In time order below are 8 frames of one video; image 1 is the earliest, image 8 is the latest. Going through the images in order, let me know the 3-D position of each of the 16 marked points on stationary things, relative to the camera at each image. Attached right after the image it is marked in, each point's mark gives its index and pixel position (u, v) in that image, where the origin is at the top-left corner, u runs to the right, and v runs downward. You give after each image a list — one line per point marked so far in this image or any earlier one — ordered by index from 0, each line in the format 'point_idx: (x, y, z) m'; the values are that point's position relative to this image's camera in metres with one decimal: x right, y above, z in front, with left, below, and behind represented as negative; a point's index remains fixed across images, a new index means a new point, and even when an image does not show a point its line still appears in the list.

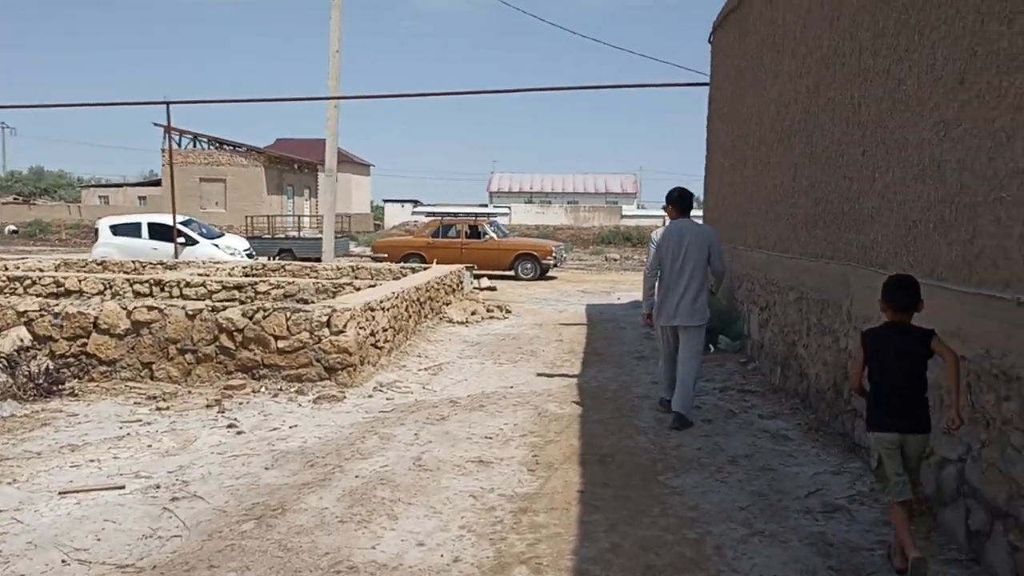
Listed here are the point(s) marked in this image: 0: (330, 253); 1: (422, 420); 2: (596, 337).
0: (-3.7, +0.7, +19.6) m
1: (-0.6, -0.9, +6.7) m
2: (+1.0, -0.6, +11.7) m
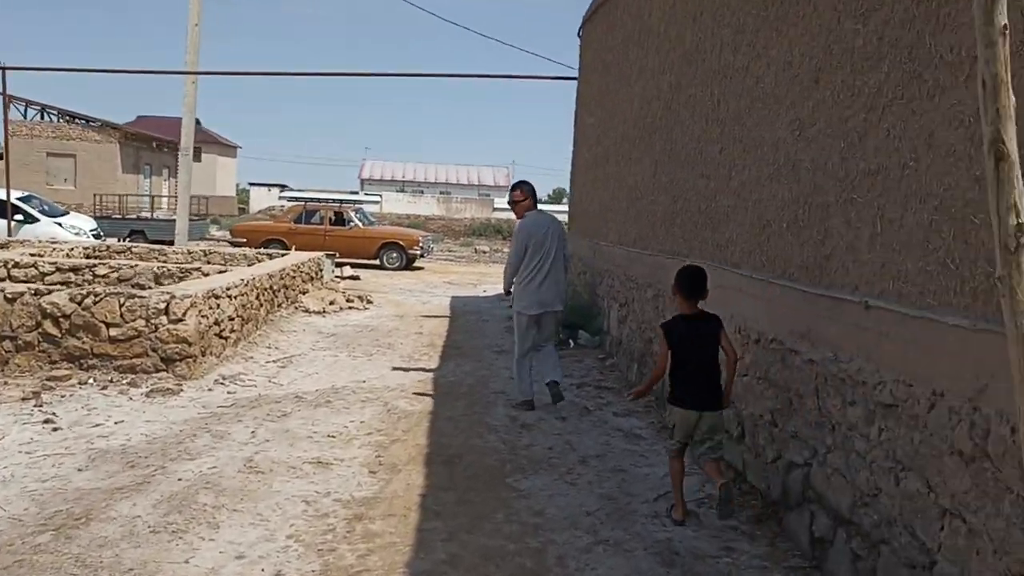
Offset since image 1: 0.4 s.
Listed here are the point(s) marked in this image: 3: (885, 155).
0: (-6.3, +1.0, +18.6) m
1: (-1.6, -0.8, +6.3) m
2: (-0.7, -0.5, +11.4) m
3: (+1.4, +0.5, +3.6) m
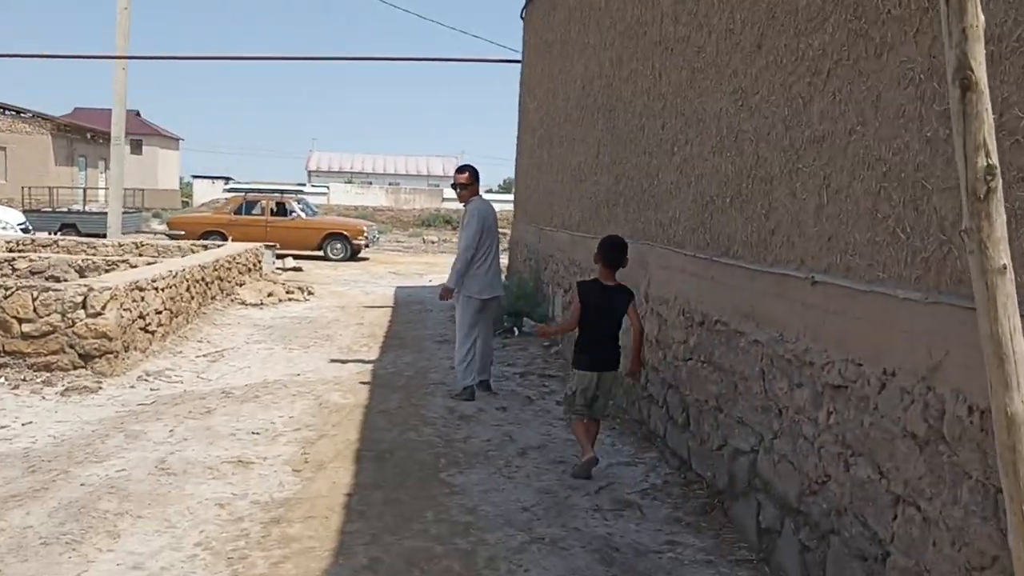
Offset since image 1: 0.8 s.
0: (-7.4, +1.1, +18.0) m
1: (-2.0, -0.8, +5.9) m
2: (-1.3, -0.4, +11.1) m
3: (+1.1, +0.6, +3.4) m
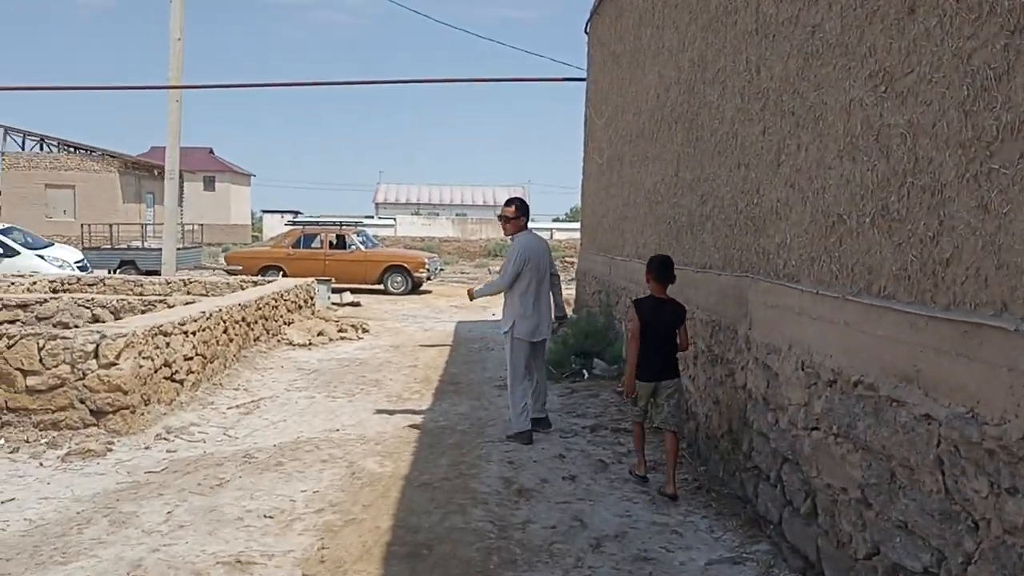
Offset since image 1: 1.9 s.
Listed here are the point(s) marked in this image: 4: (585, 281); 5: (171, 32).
0: (-6.2, +0.4, +17.4) m
1: (-1.7, -1.0, +5.0) m
2: (-0.6, -0.8, +10.1) m
3: (+1.3, +0.5, +2.2) m
4: (+0.9, +0.1, +11.6) m
5: (-5.9, +4.4, +16.6) m
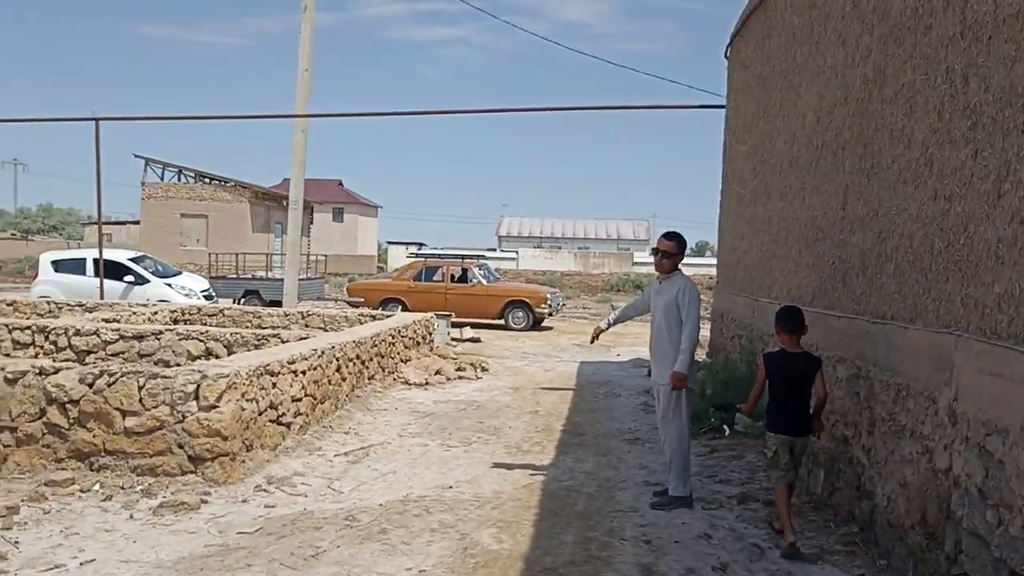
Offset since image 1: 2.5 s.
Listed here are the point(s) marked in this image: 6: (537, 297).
0: (-3.9, -0.2, +17.3) m
1: (-1.0, -1.2, +4.4) m
2: (+0.7, -1.2, +9.3) m
3: (+1.6, +0.3, +1.4) m
4: (+2.3, -0.4, +10.7) m
5: (-3.7, +3.9, +16.6) m
6: (+0.5, -0.2, +19.3) m
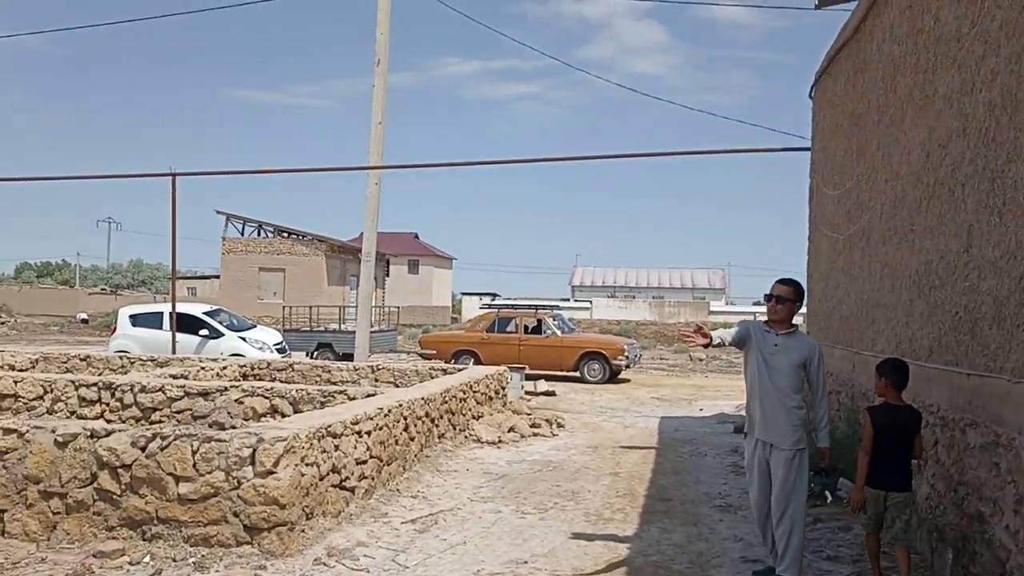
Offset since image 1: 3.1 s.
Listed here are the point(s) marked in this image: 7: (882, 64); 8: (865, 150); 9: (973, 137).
0: (-2.6, -1.1, +17.1) m
1: (-0.7, -1.5, +3.9) m
2: (+1.4, -1.6, +8.7) m
3: (+1.6, +0.2, +0.8) m
4: (+3.1, -0.9, +10.0) m
5: (-2.4, +3.0, +16.5) m
6: (+2.0, -1.2, +18.7) m
7: (+2.9, +1.8, +7.4) m
8: (+3.0, +1.2, +8.1) m
9: (+2.4, +0.8, +5.0) m
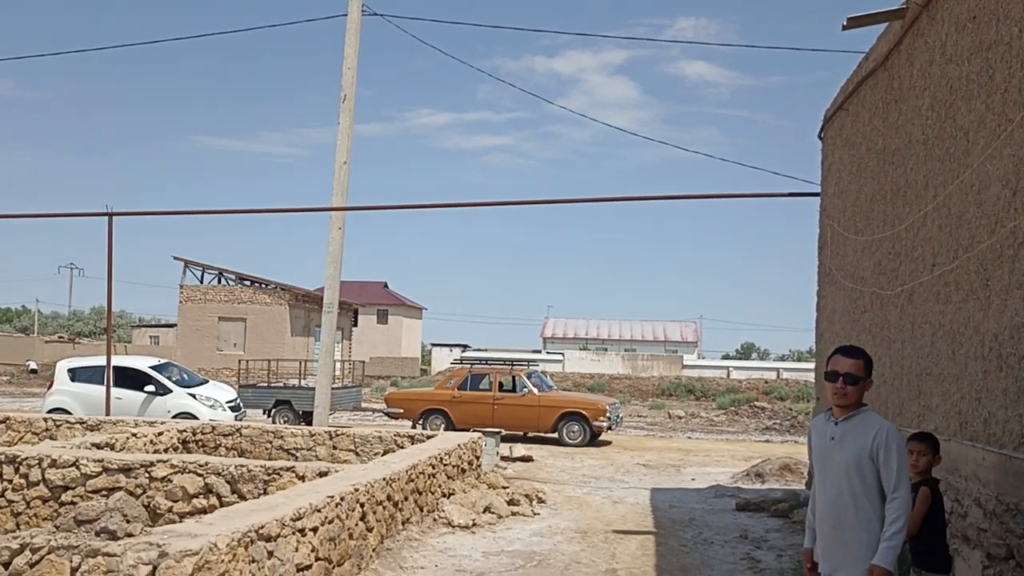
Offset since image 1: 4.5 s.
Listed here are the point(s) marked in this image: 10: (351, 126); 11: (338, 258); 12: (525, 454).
0: (-3.0, -2.0, +15.6) m
1: (-0.7, -1.7, +2.5) m
2: (+1.2, -2.1, +7.4) m
3: (+1.7, +0.2, -0.4) m
4: (+2.9, -1.5, +8.7) m
5: (-2.8, +2.1, +15.3) m
6: (+1.5, -2.2, +17.4) m
7: (+2.7, +1.3, +6.3) m
8: (+2.8, +0.7, +7.0) m
9: (+2.4, +0.5, +3.9) m
10: (-2.5, +2.5, +15.0) m
11: (-2.8, +0.5, +15.3) m
12: (+0.2, -2.5, +14.5) m
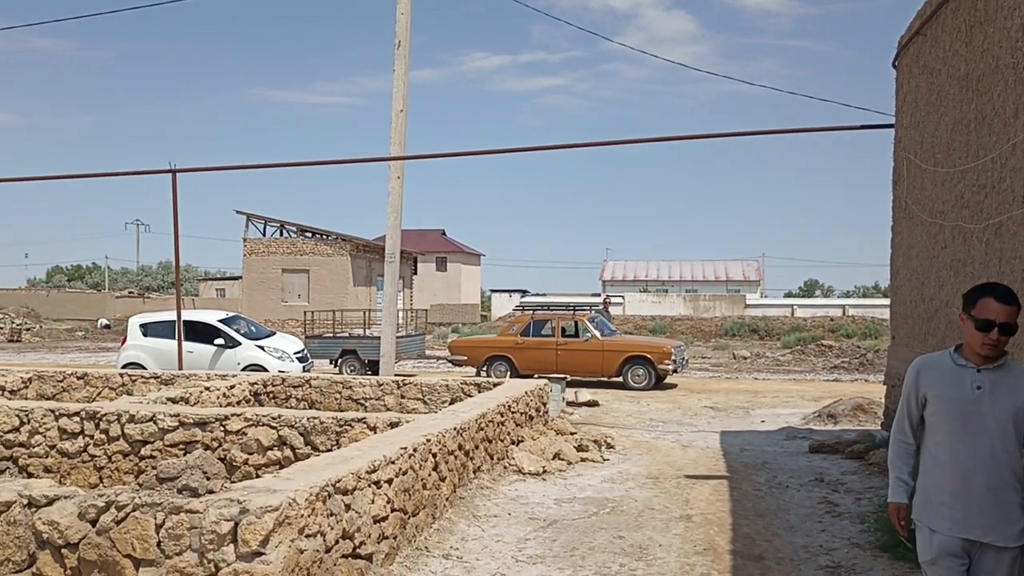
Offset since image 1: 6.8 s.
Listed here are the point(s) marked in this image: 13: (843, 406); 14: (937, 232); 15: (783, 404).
0: (-2.0, -1.2, +15.8) m
1: (-0.5, -1.6, +2.5) m
2: (+1.7, -1.7, +7.3) m
3: (+1.8, +0.2, -0.7) m
4: (+3.5, -0.9, +8.5) m
5: (-1.9, +2.9, +15.2) m
6: (+2.6, -1.1, +17.2) m
7: (+3.1, +1.7, +6.0) m
8: (+3.3, +1.2, +6.6) m
9: (+2.6, +0.8, +3.6) m
10: (-1.6, +3.3, +14.9) m
11: (-1.8, +1.3, +15.3) m
12: (+1.2, -1.7, +14.4) m
13: (+4.3, -1.5, +12.6) m
14: (+3.6, +0.4, +8.1) m
15: (+4.2, -1.8, +15.1) m
